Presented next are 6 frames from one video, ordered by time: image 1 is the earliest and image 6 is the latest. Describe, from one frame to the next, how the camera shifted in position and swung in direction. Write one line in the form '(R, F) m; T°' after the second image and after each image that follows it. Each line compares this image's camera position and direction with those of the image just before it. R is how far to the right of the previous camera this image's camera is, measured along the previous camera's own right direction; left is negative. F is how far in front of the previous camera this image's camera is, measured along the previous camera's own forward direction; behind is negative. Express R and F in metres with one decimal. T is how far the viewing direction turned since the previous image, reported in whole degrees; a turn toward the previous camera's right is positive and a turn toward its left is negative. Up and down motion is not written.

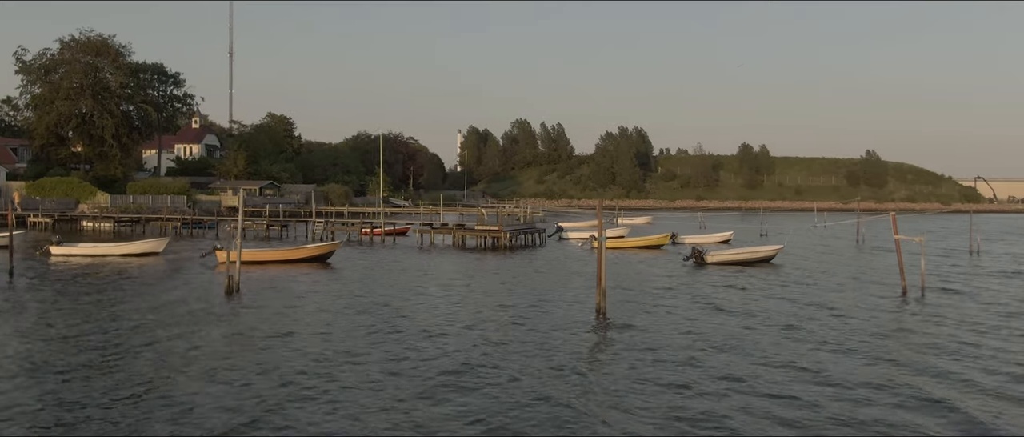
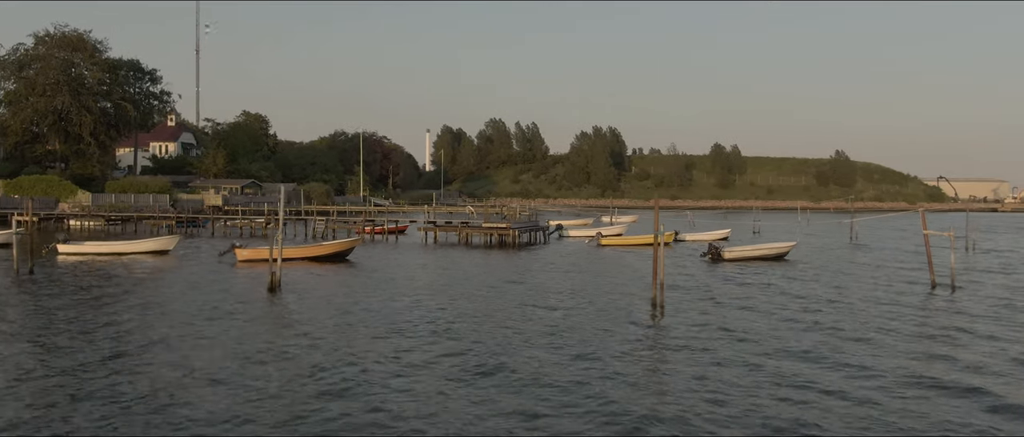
(-0.6, 0.0) m; +2°
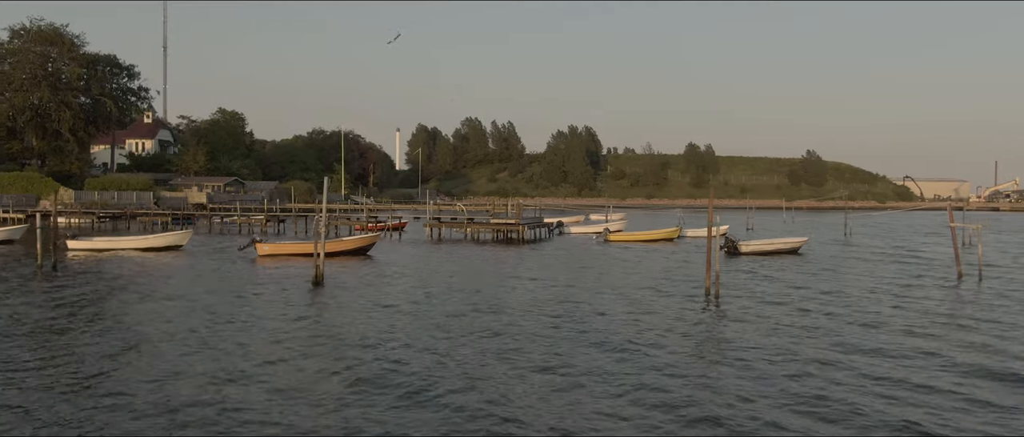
(-0.6, 0.0) m; +2°
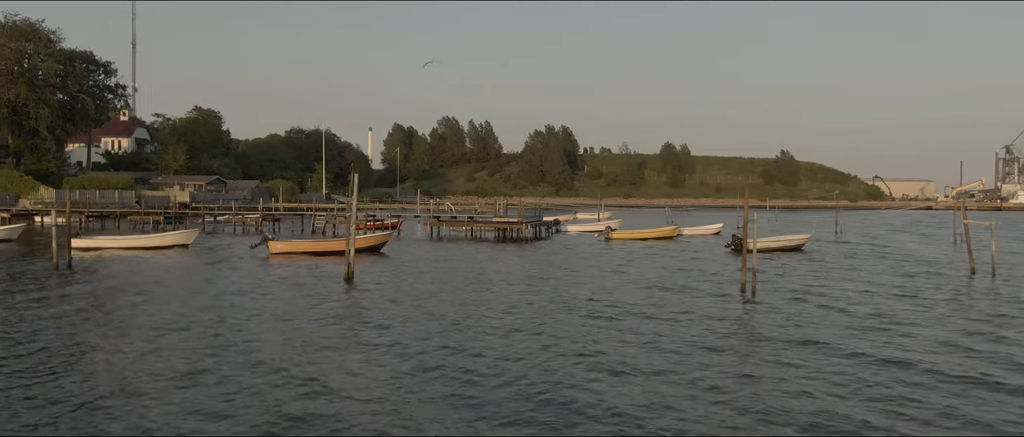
(-0.4, 0.0) m; +2°
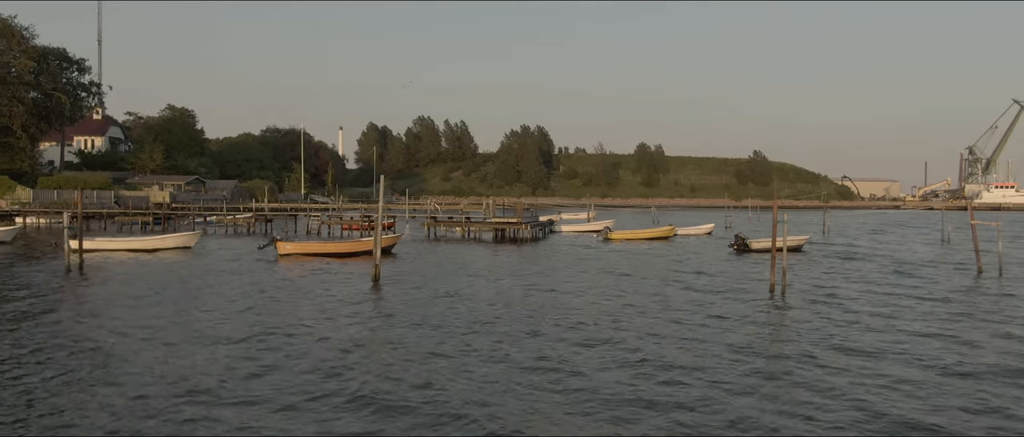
(-0.4, 0.0) m; +2°
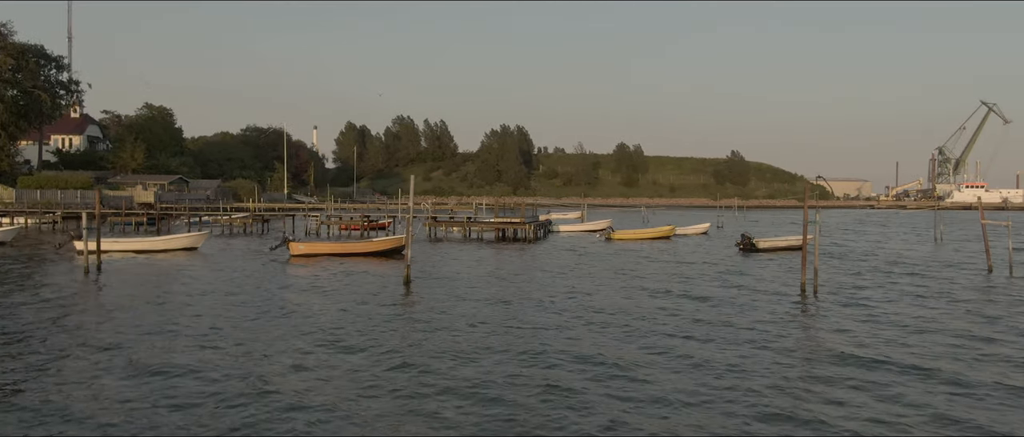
(-0.4, 0.0) m; +2°
